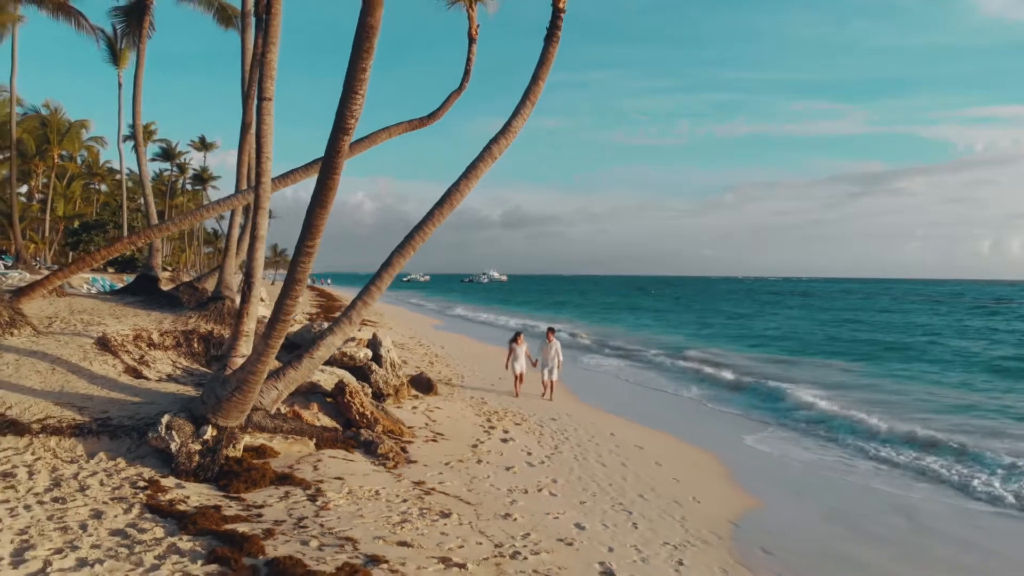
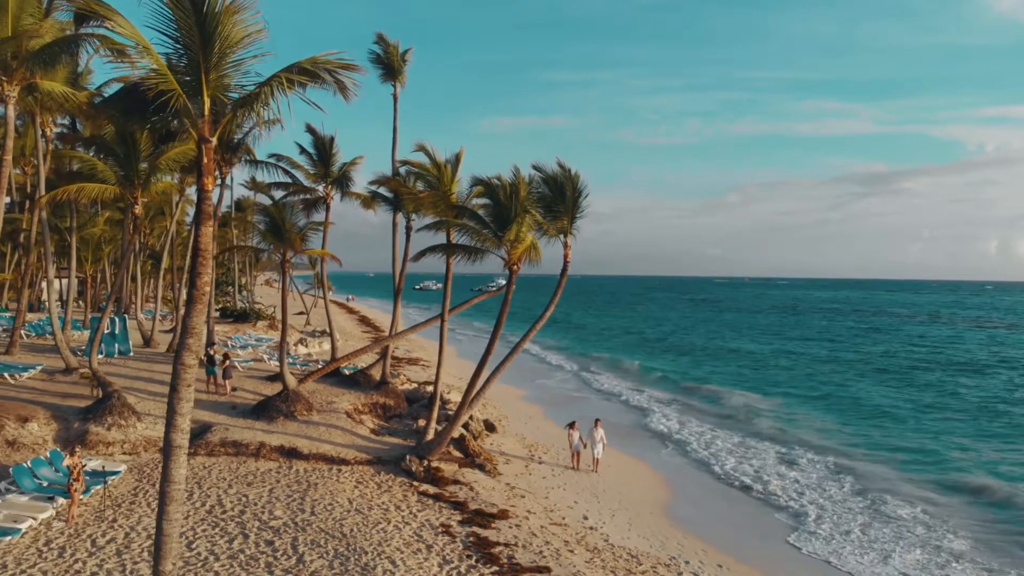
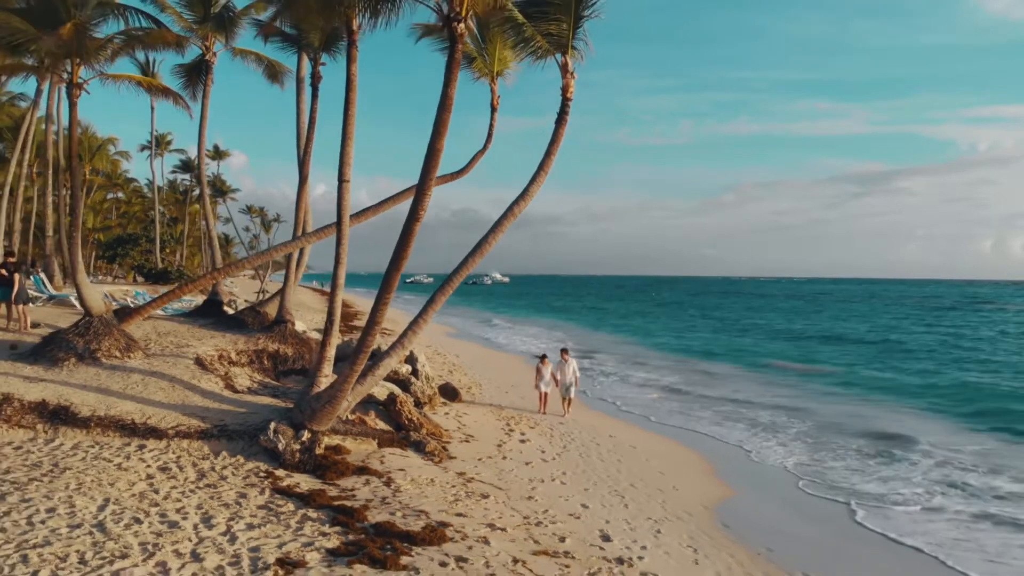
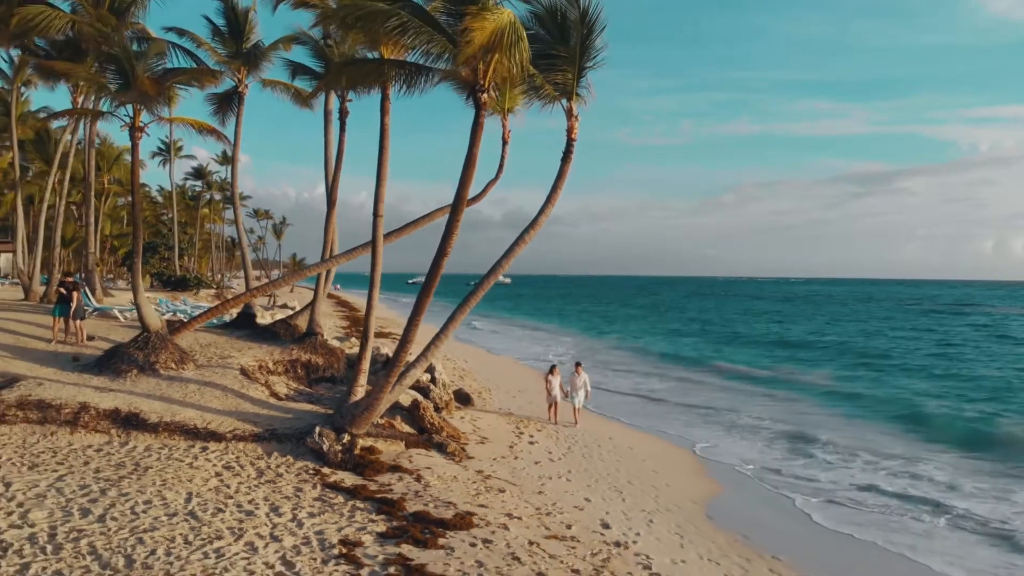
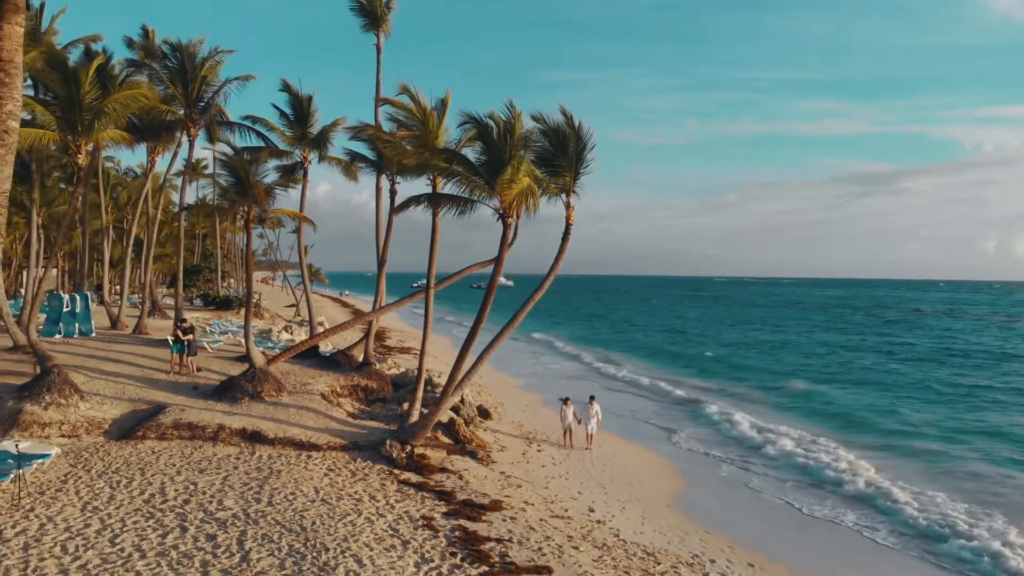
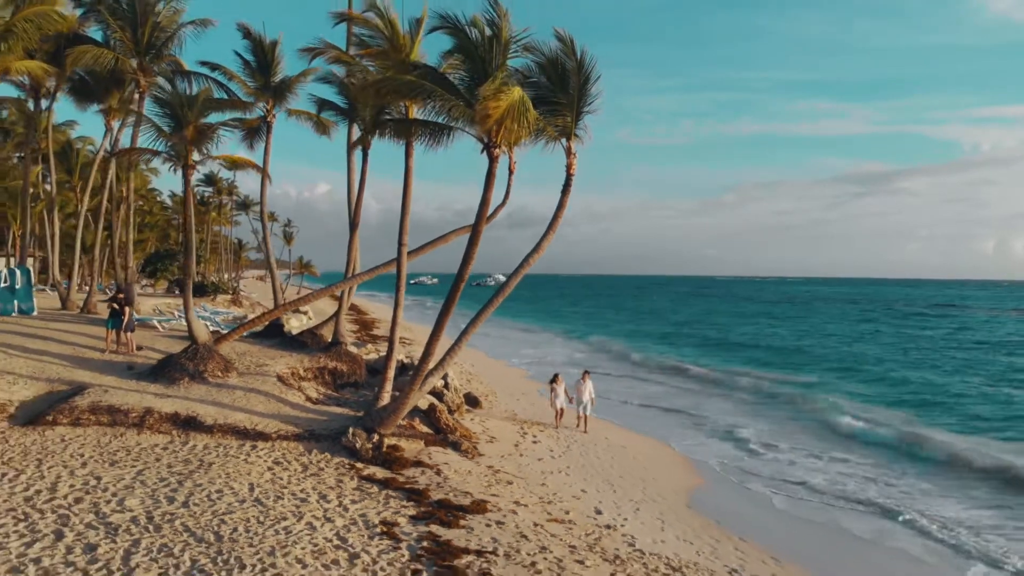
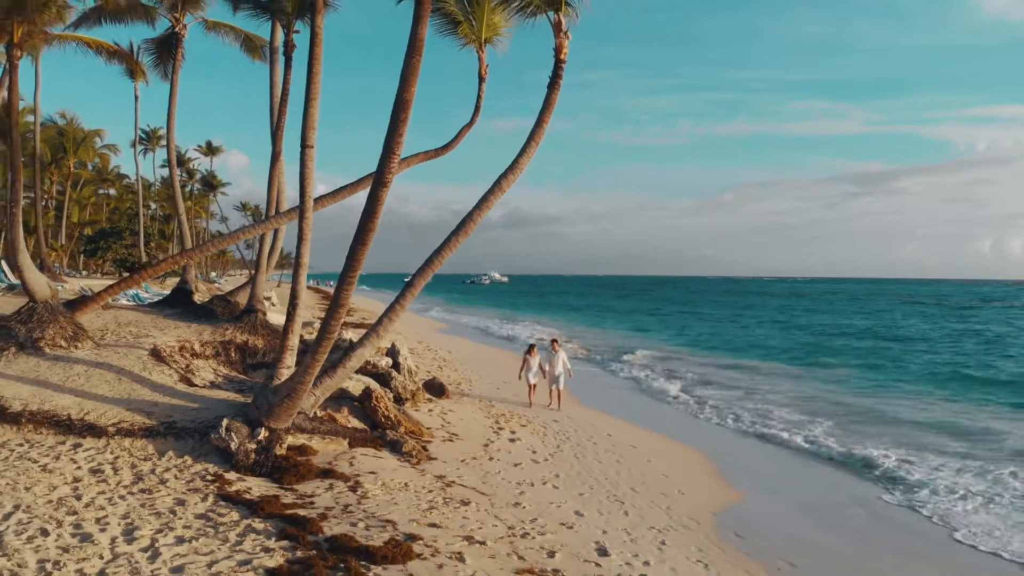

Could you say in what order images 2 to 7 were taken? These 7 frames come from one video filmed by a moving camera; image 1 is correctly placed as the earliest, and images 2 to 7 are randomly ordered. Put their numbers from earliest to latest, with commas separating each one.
7, 3, 4, 6, 5, 2
